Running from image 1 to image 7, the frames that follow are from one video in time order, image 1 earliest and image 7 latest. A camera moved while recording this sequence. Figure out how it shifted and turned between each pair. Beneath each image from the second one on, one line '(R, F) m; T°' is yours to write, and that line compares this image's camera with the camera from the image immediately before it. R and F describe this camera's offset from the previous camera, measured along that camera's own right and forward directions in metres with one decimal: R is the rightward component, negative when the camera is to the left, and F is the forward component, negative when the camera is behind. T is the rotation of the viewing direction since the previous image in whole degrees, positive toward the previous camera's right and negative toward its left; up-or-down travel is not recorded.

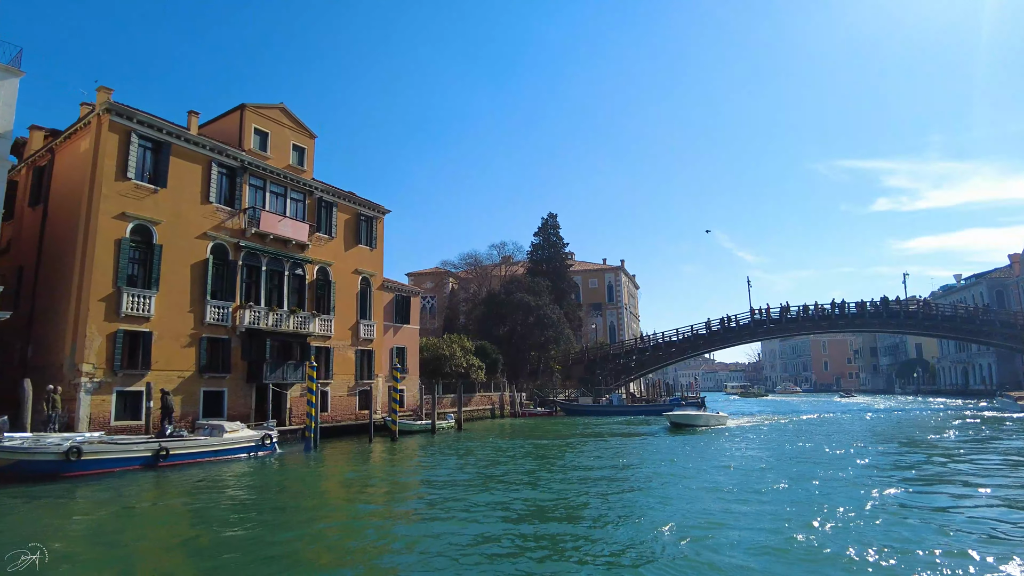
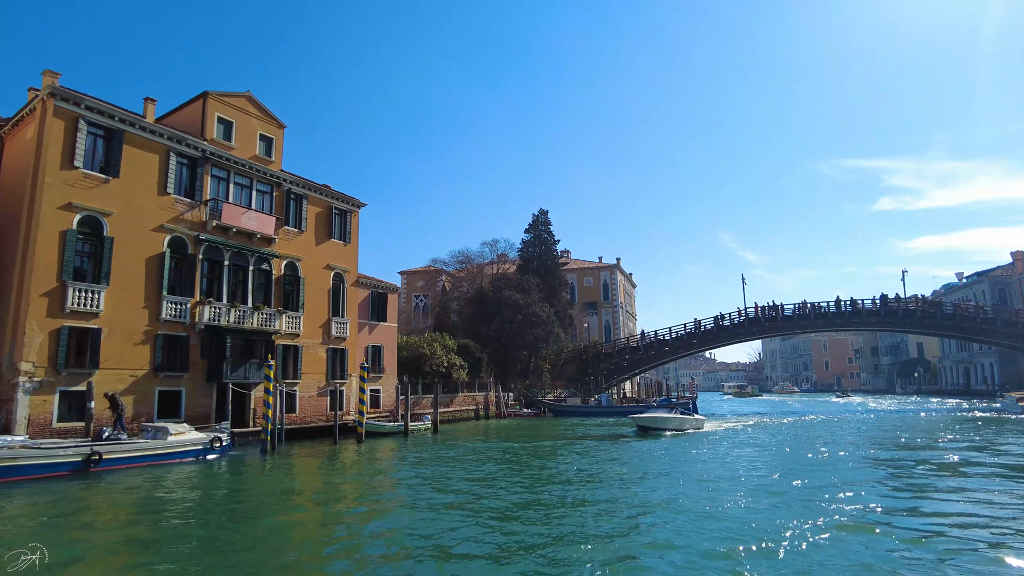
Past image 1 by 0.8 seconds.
(+1.0, +1.0) m; 0°
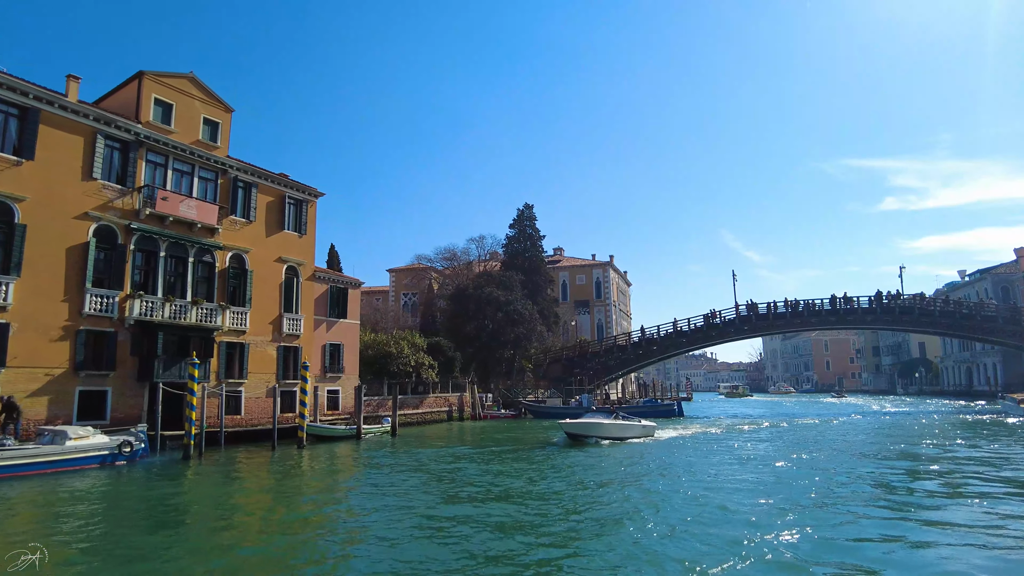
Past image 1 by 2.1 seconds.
(+1.5, +1.6) m; 0°
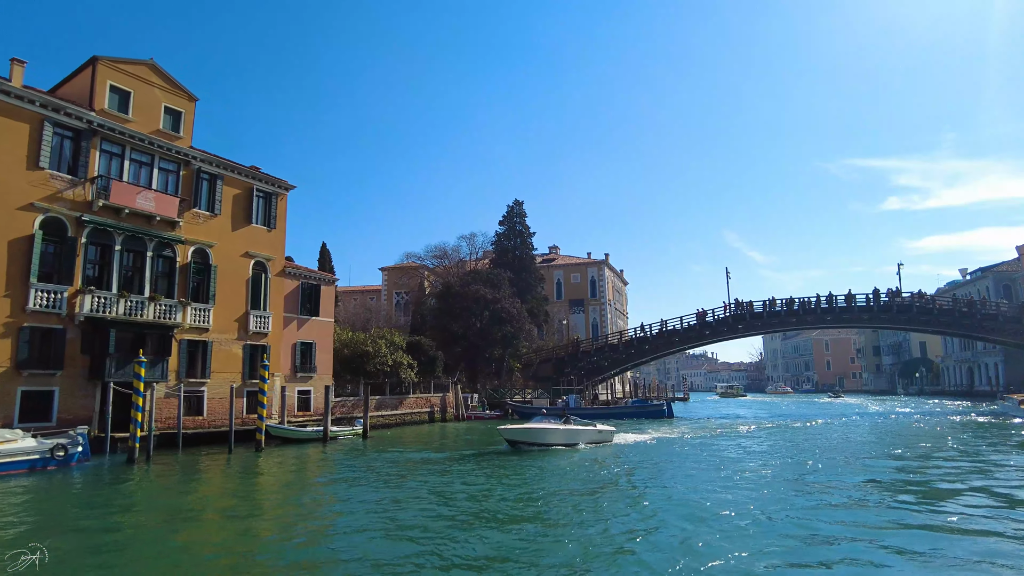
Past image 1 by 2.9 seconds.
(+1.0, +1.0) m; 0°
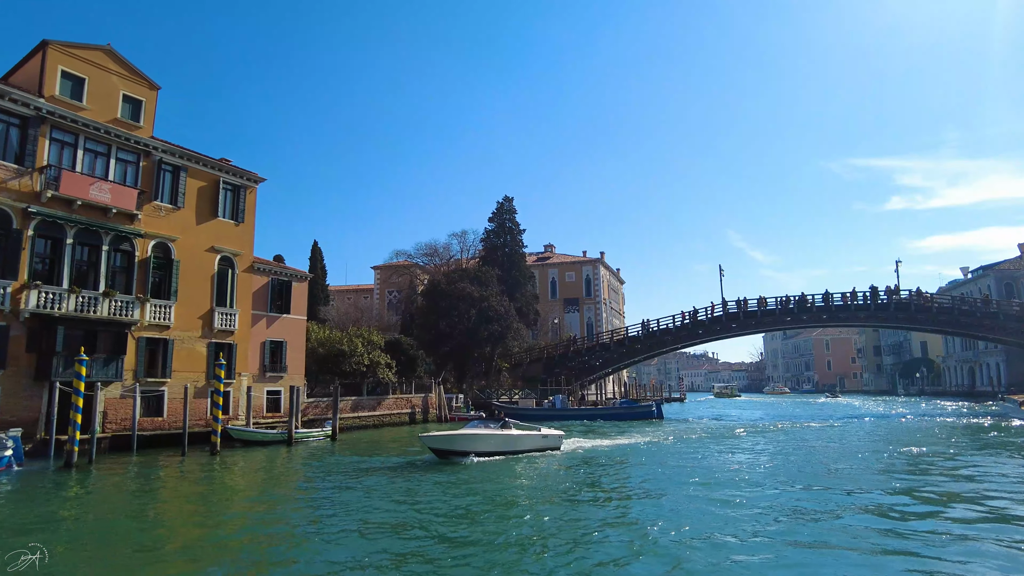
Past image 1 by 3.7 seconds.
(+0.9, +1.0) m; 0°
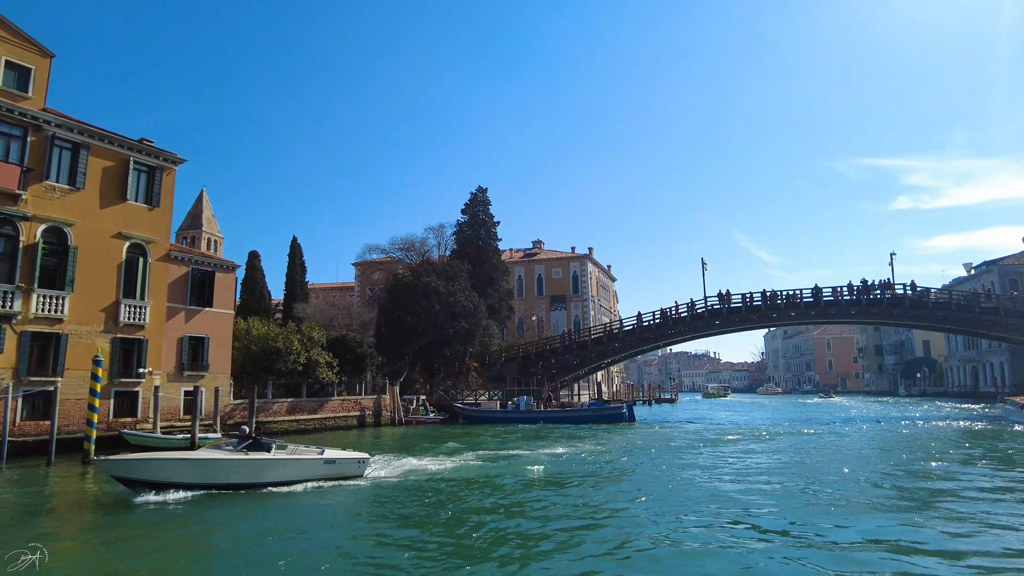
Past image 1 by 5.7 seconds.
(+2.2, +2.3) m; 0°
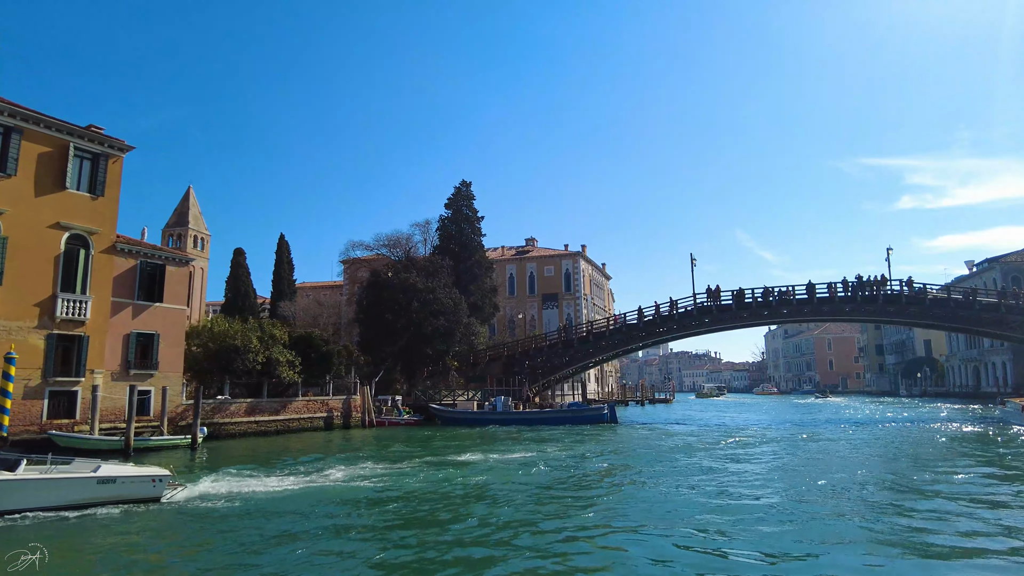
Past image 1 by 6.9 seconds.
(+1.2, +1.3) m; 0°
